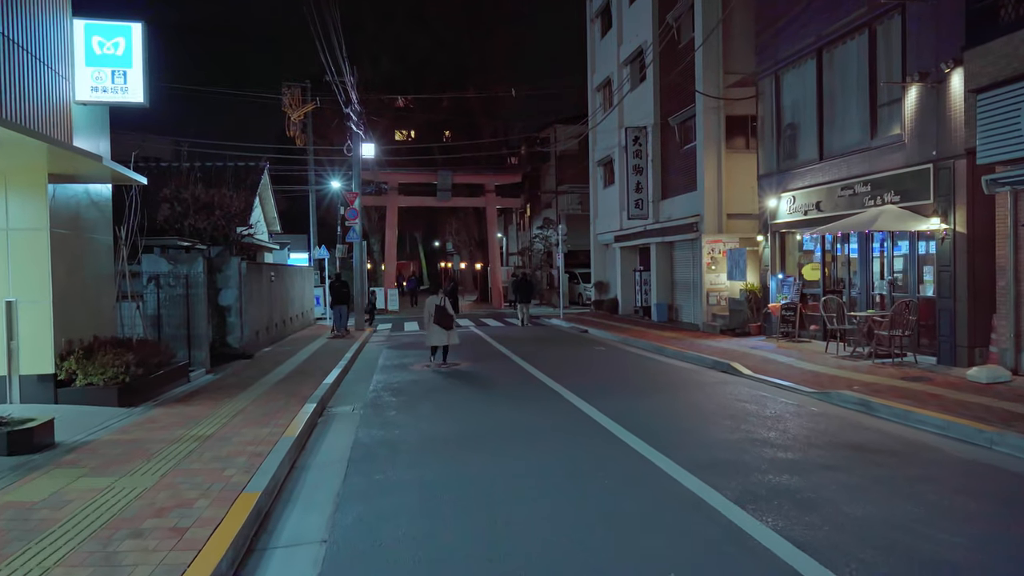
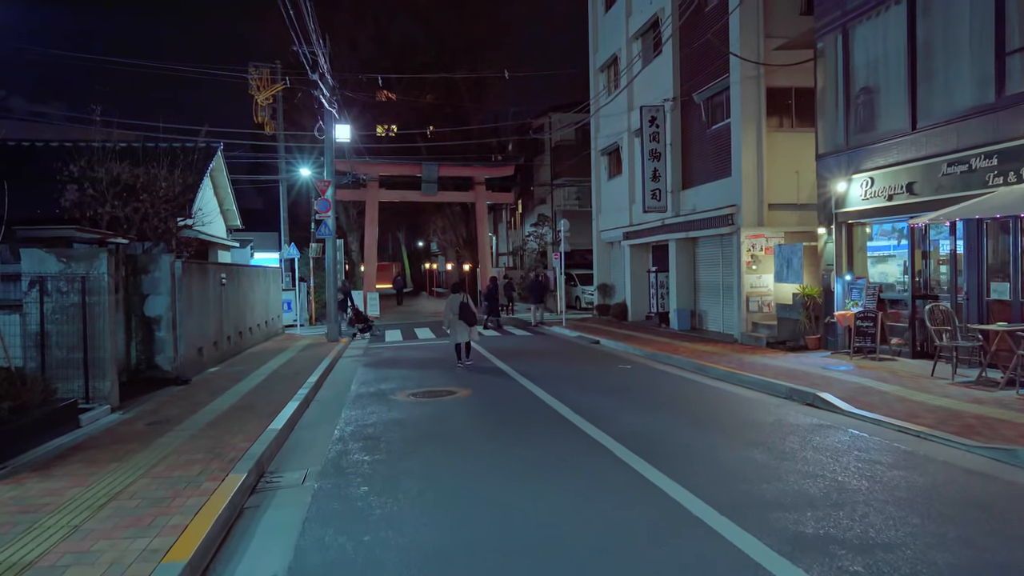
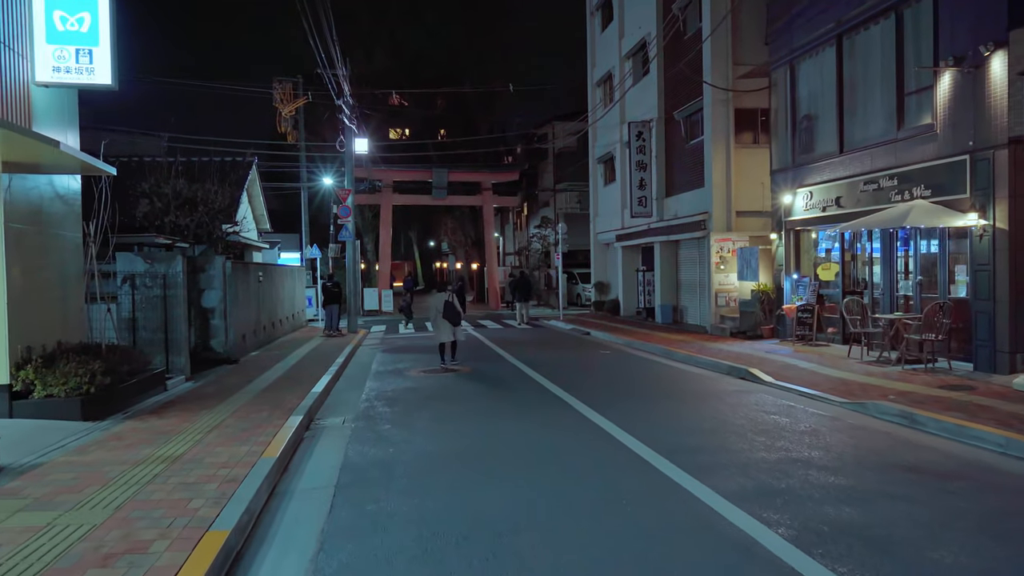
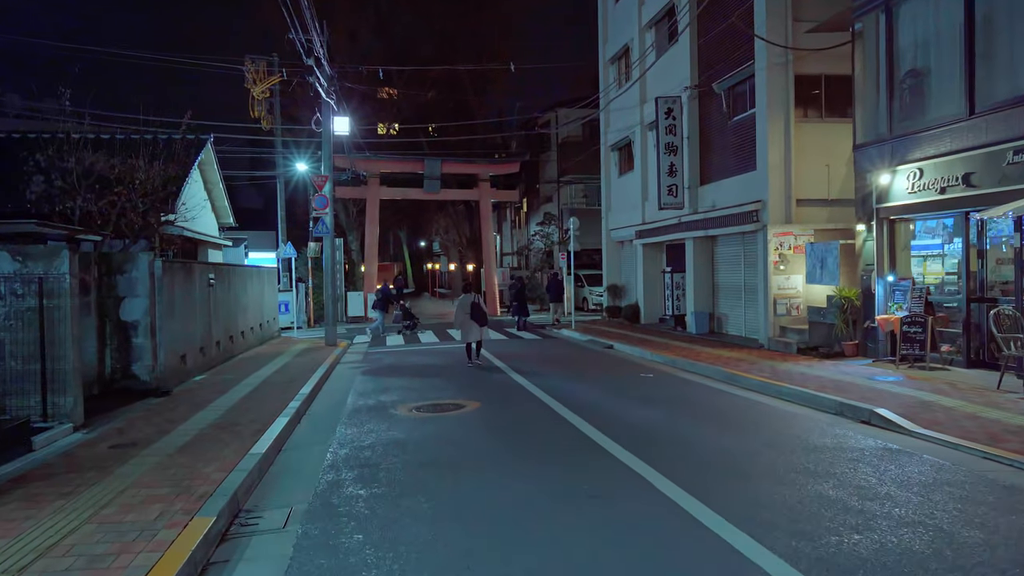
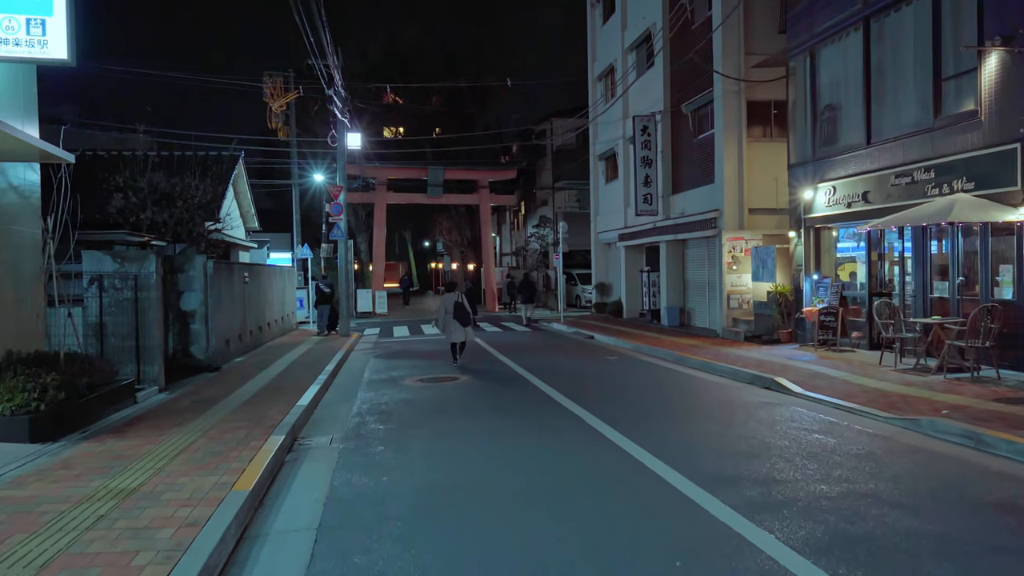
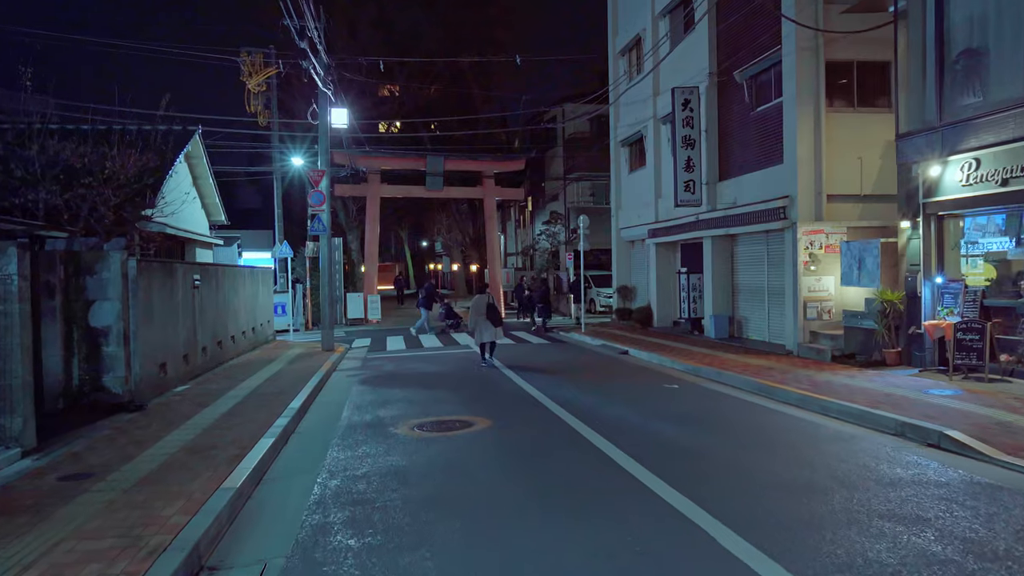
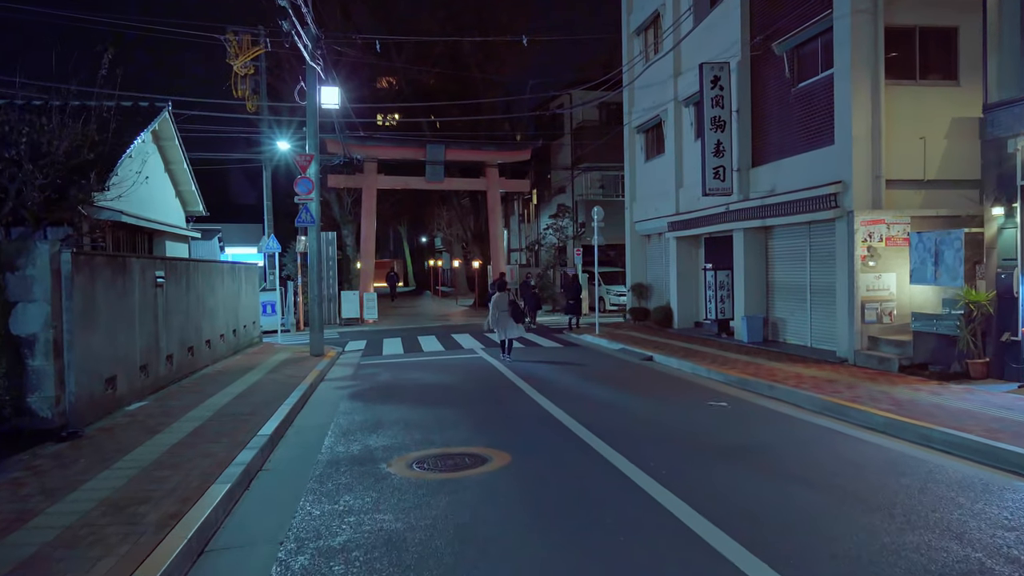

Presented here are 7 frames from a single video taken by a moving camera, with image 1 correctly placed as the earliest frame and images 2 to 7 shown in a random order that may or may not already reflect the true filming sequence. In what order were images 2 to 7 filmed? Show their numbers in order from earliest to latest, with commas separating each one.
3, 5, 2, 4, 6, 7
